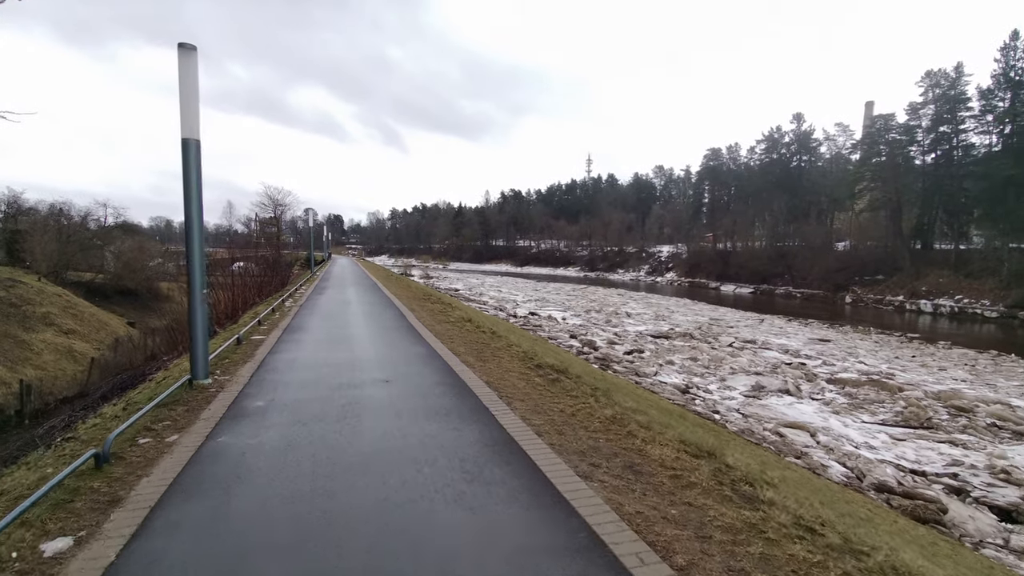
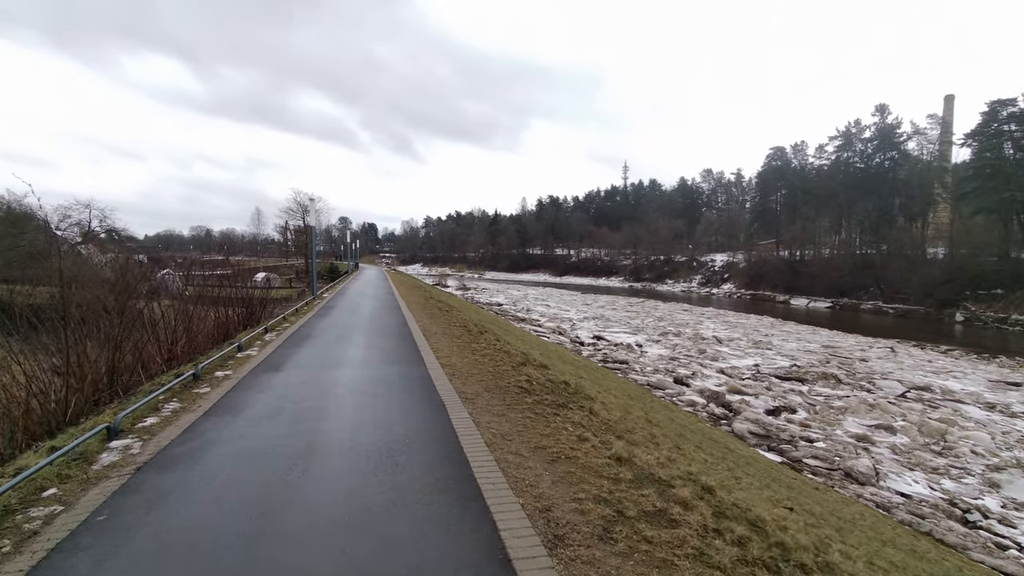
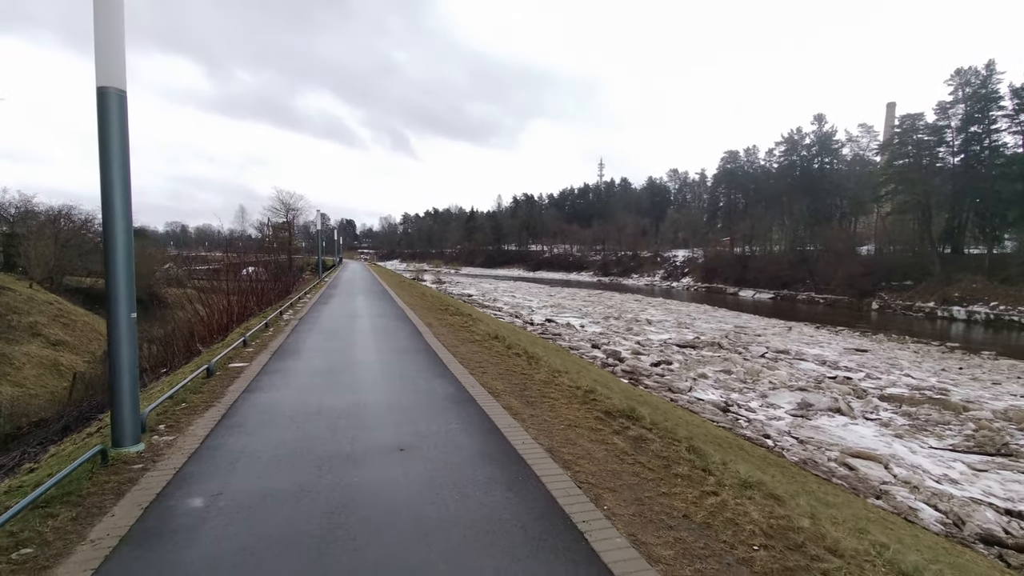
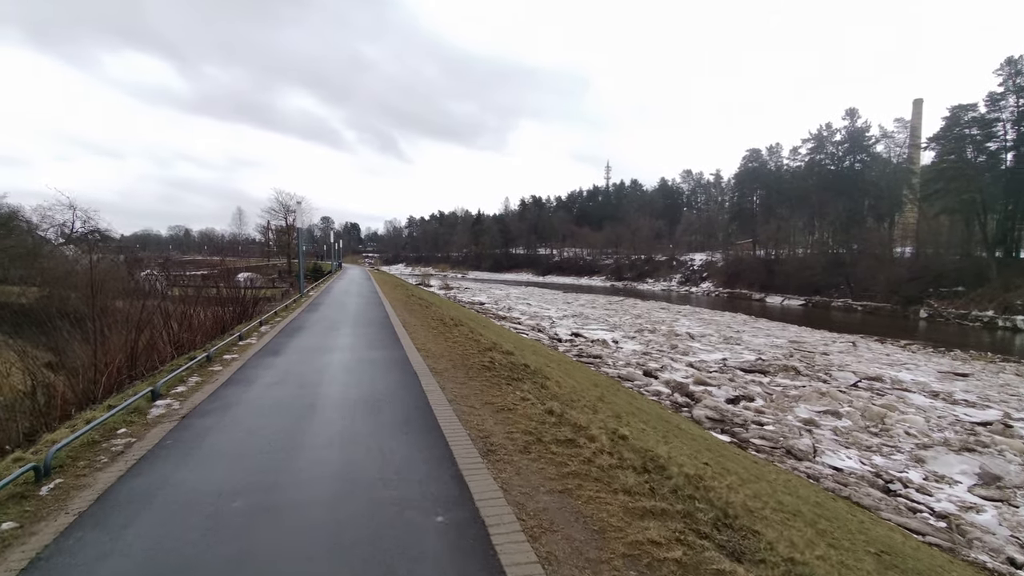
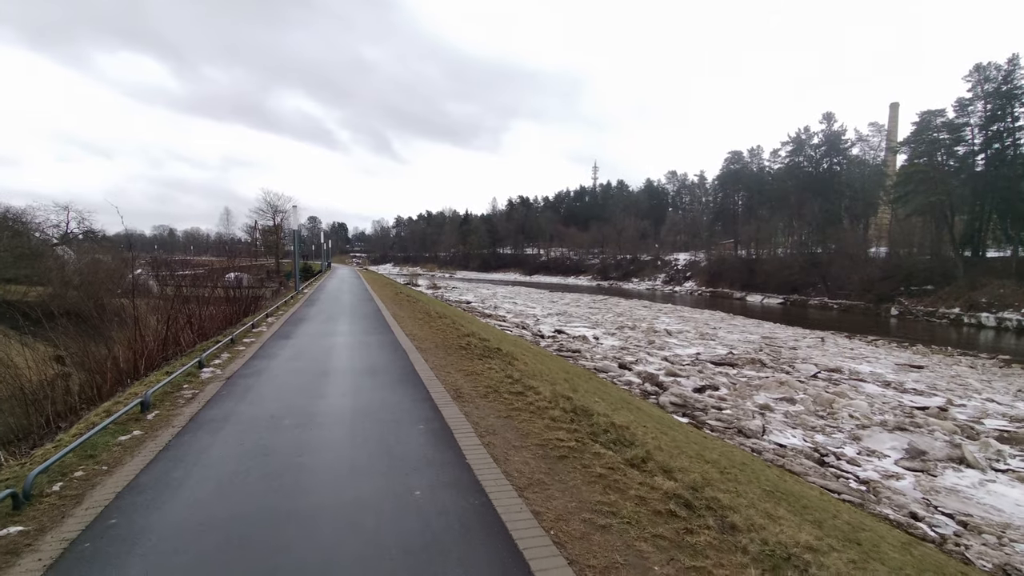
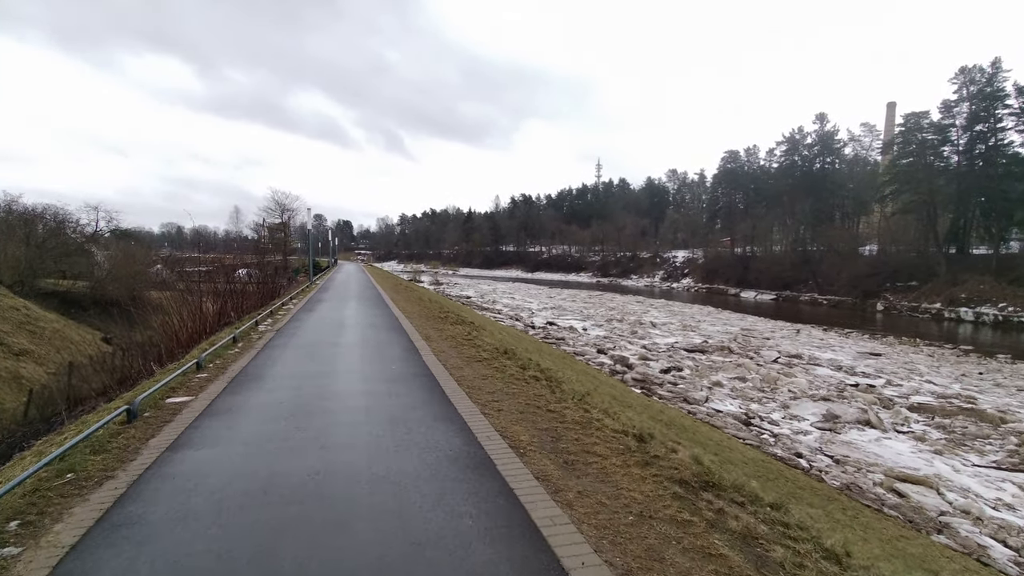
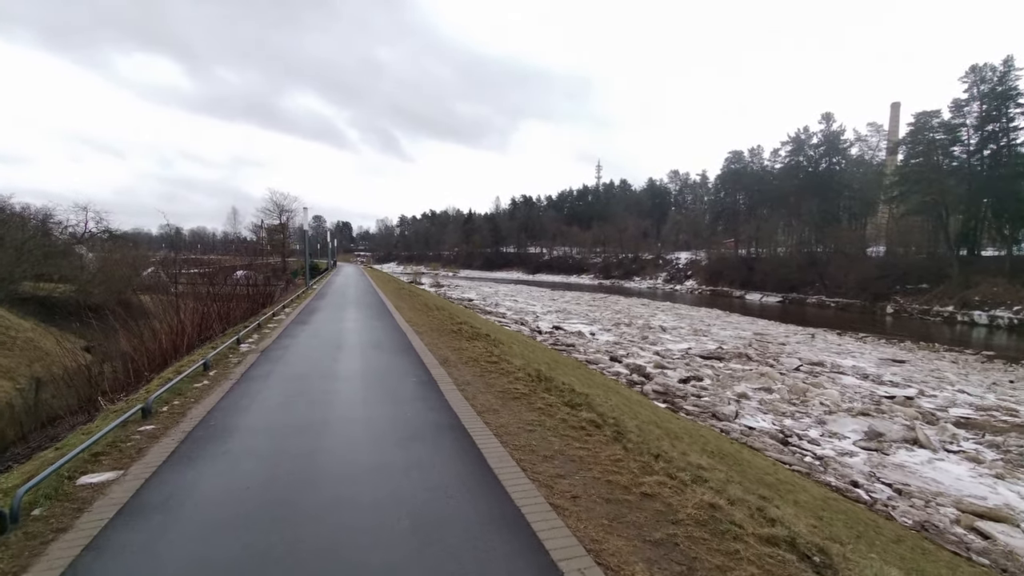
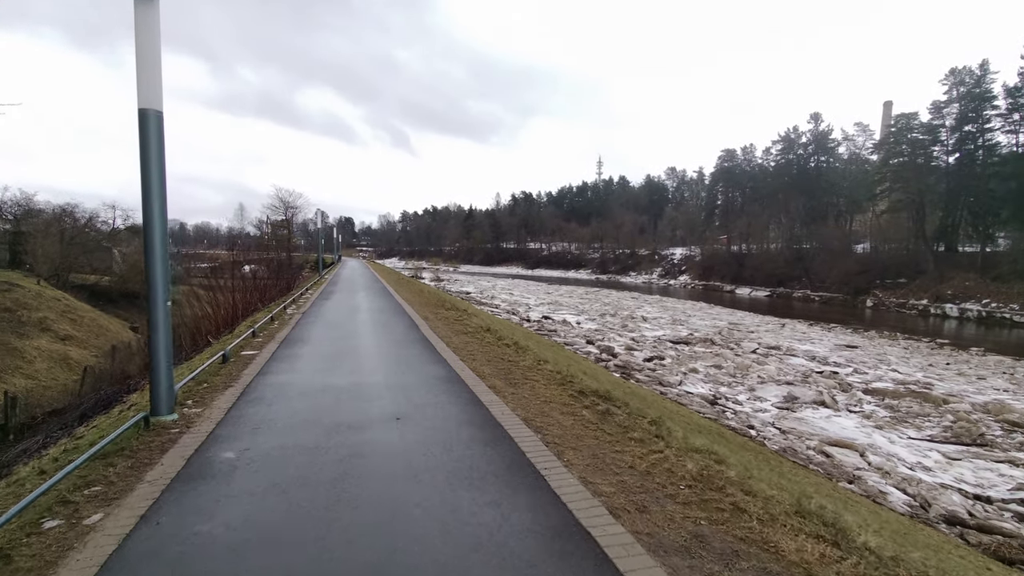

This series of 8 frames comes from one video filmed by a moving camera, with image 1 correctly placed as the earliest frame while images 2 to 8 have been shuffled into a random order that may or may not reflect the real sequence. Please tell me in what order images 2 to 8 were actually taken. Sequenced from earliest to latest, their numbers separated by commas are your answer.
8, 3, 6, 7, 5, 4, 2
